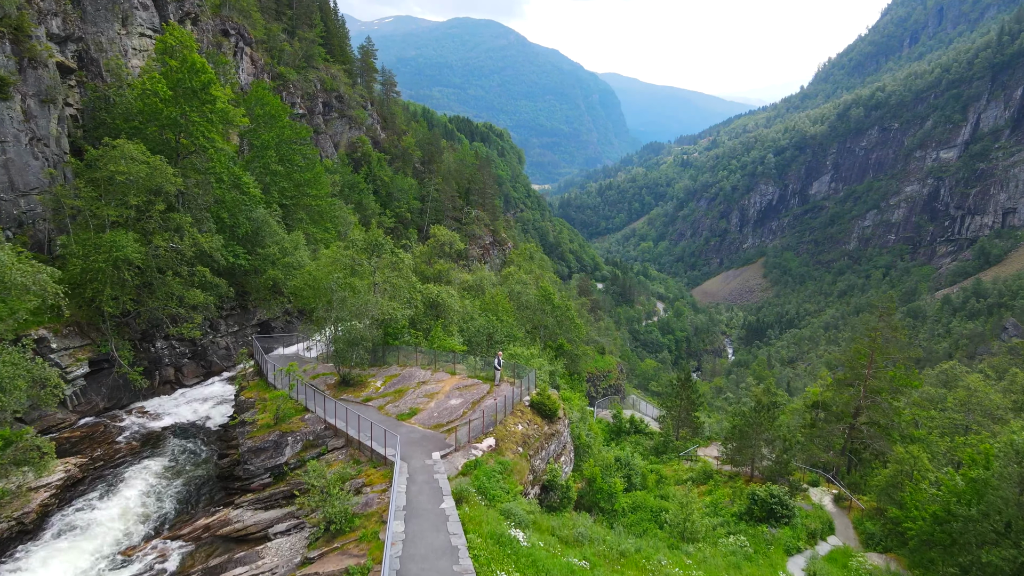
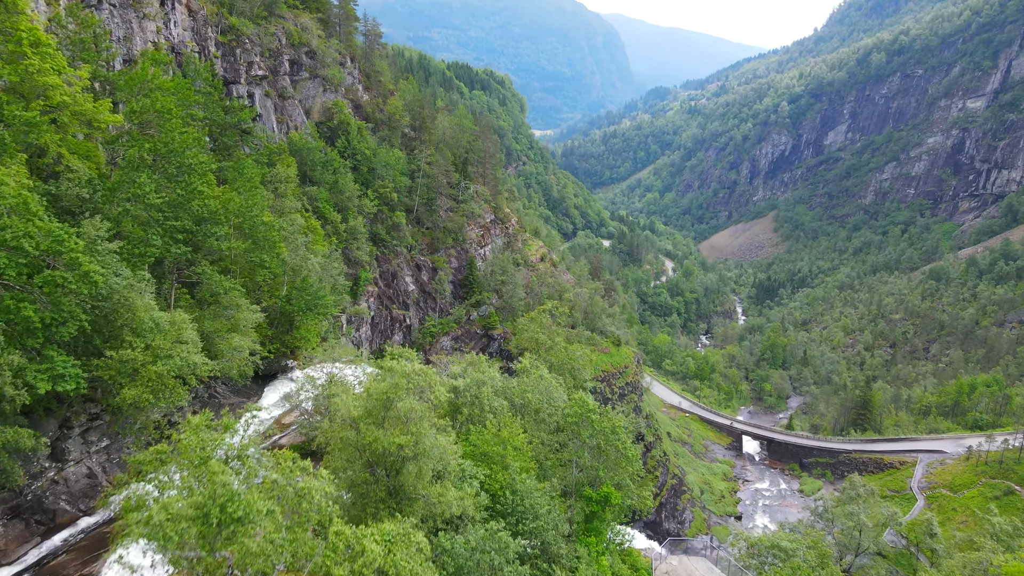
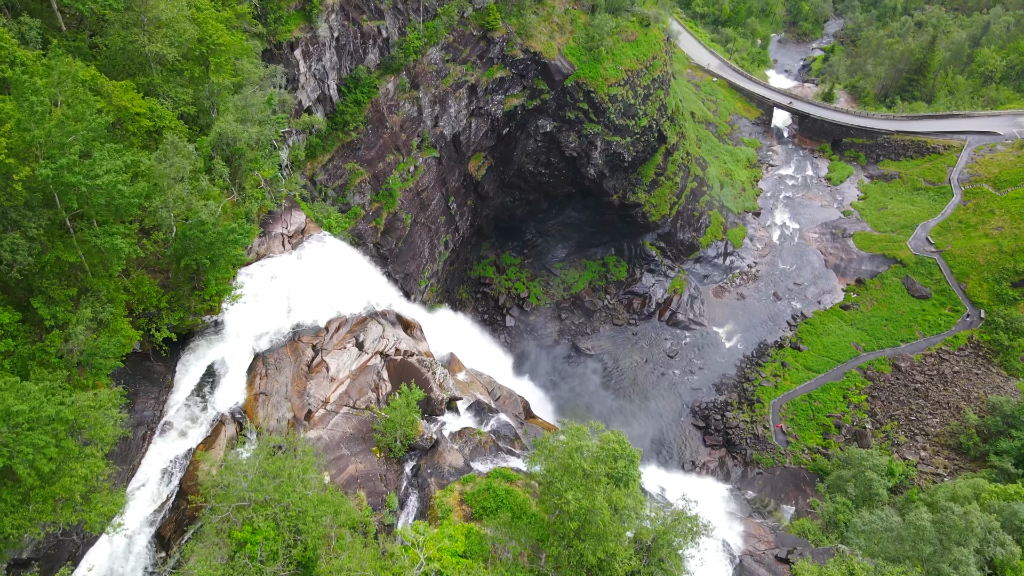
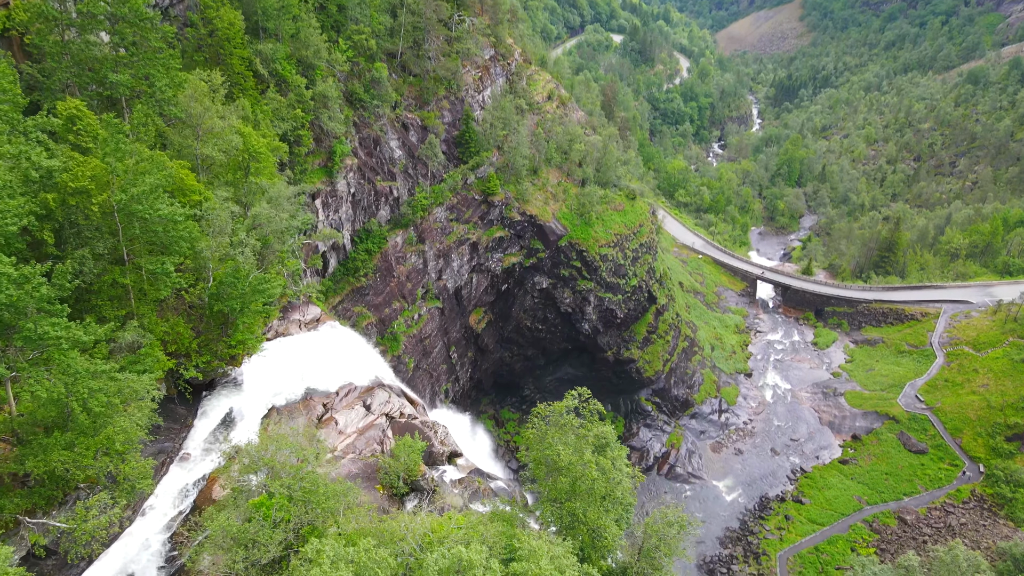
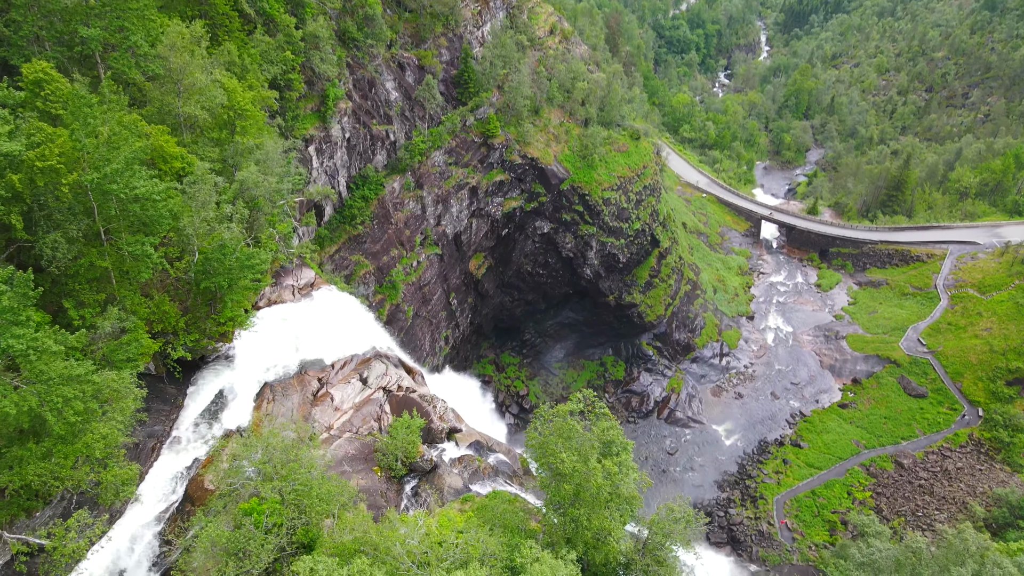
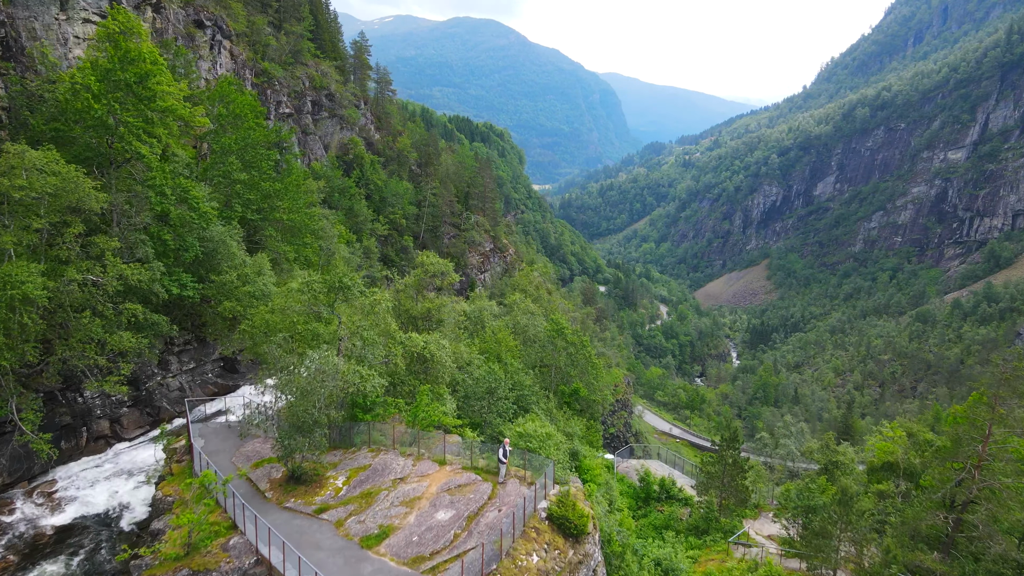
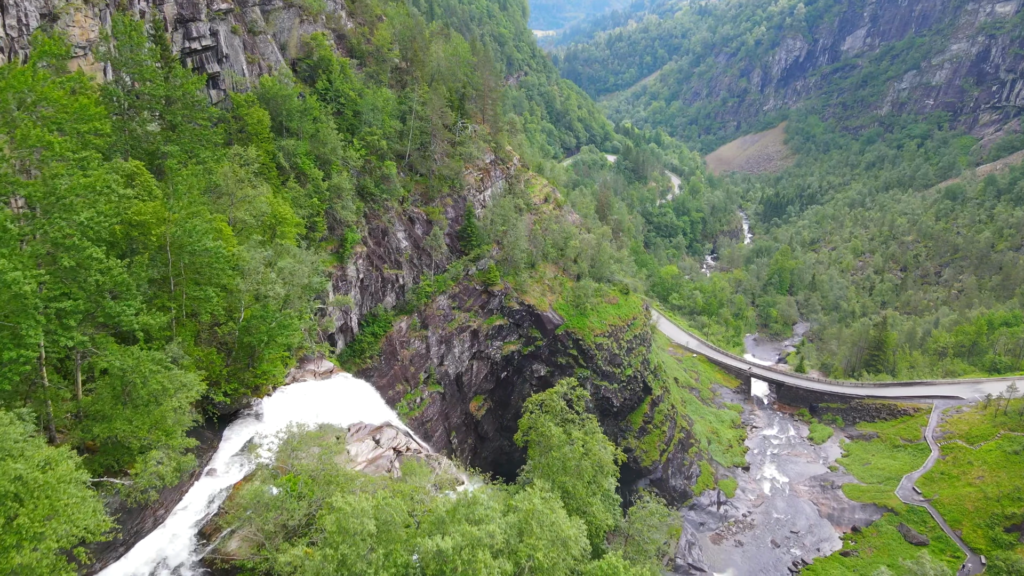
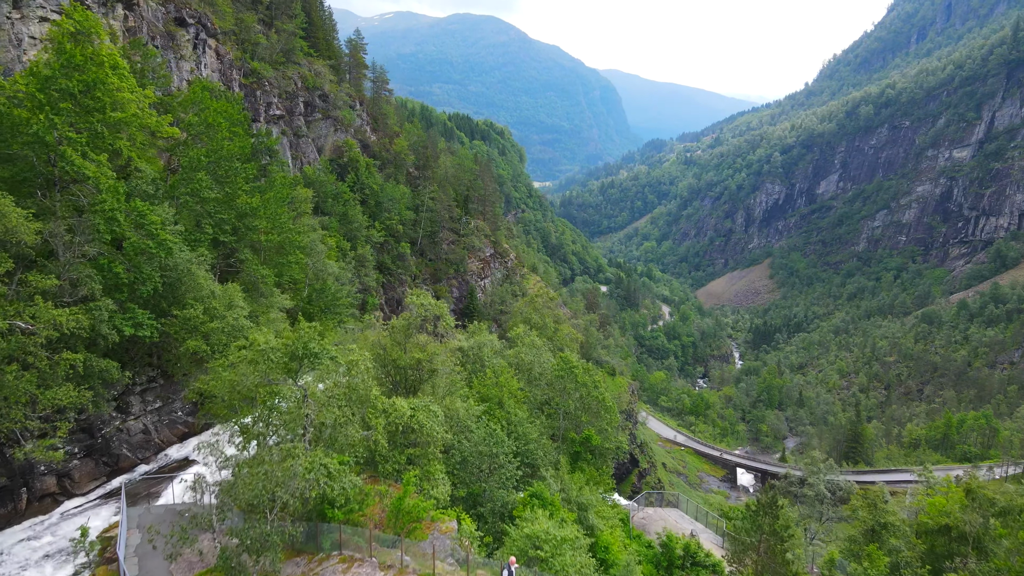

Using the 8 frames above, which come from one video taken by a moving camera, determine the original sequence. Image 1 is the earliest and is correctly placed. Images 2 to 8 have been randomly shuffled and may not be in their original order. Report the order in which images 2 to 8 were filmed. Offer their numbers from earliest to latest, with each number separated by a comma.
6, 8, 2, 7, 4, 5, 3
